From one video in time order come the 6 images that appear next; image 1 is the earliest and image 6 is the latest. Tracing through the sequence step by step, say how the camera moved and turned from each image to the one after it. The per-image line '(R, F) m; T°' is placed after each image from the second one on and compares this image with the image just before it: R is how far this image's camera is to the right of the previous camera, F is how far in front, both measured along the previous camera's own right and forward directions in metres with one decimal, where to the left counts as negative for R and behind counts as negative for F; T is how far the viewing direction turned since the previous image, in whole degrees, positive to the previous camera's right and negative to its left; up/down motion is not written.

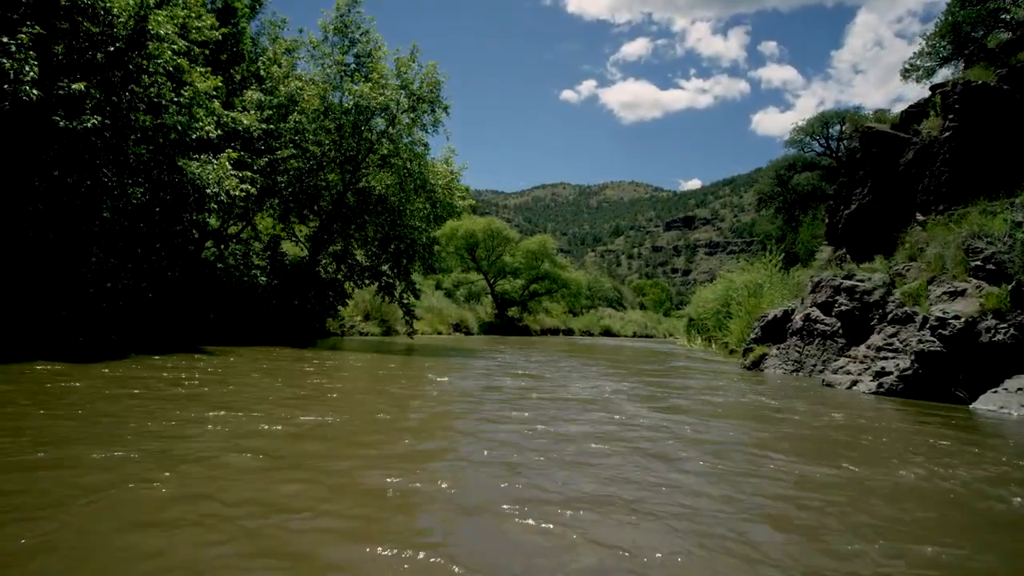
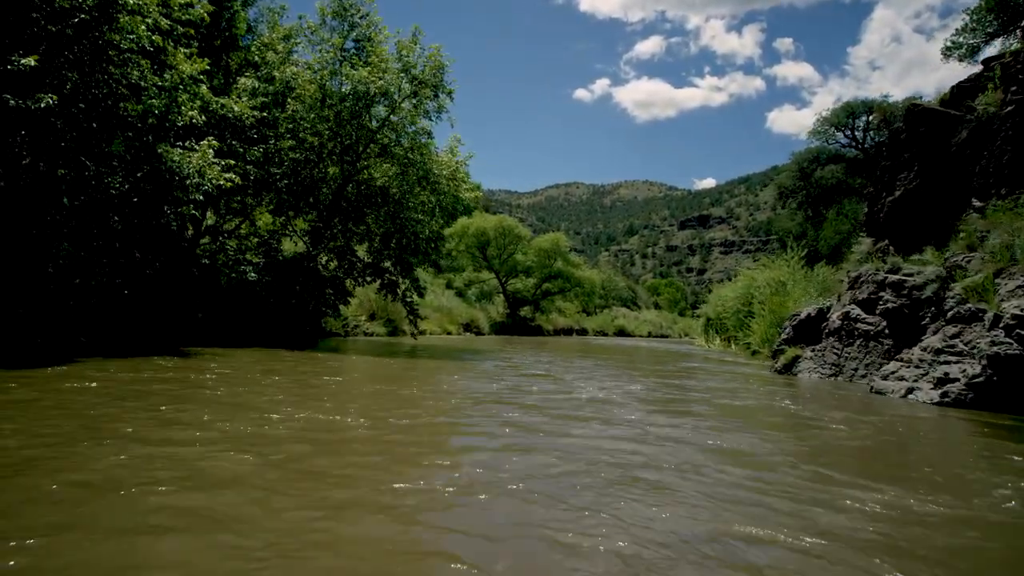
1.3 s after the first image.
(+0.1, +1.0) m; -1°
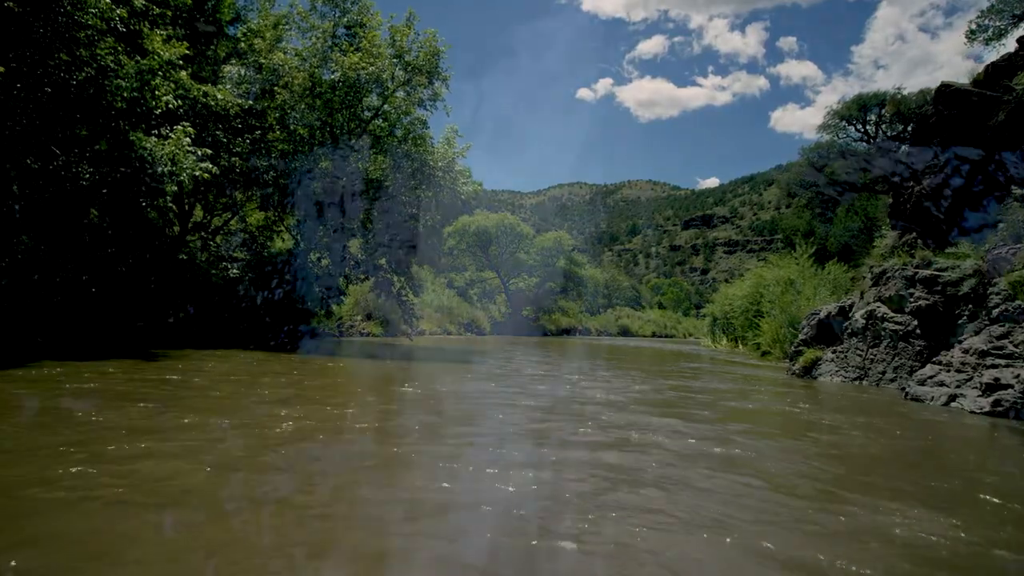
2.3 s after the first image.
(+0.1, +0.8) m; 0°
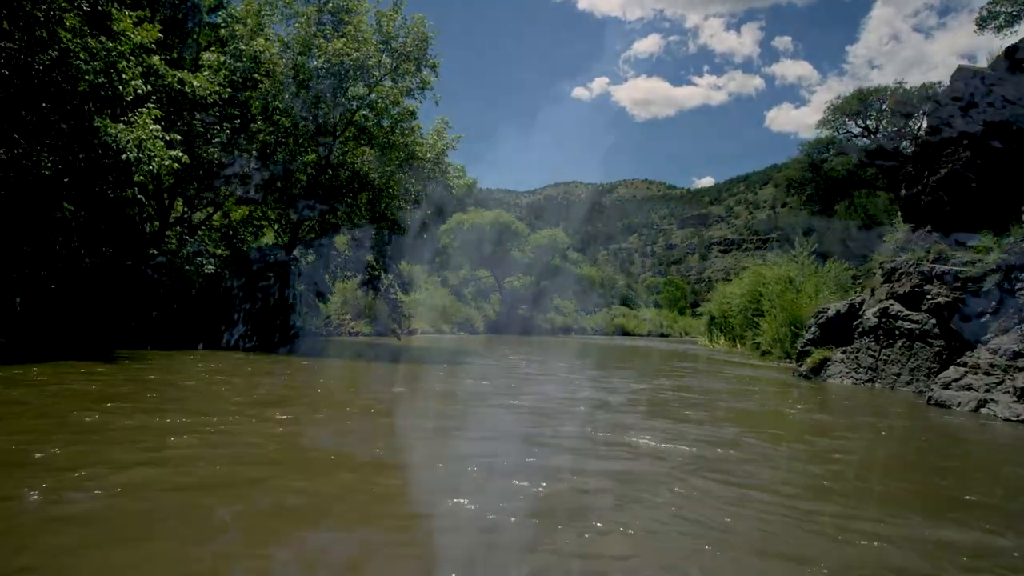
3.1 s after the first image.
(+0.1, +0.6) m; 0°
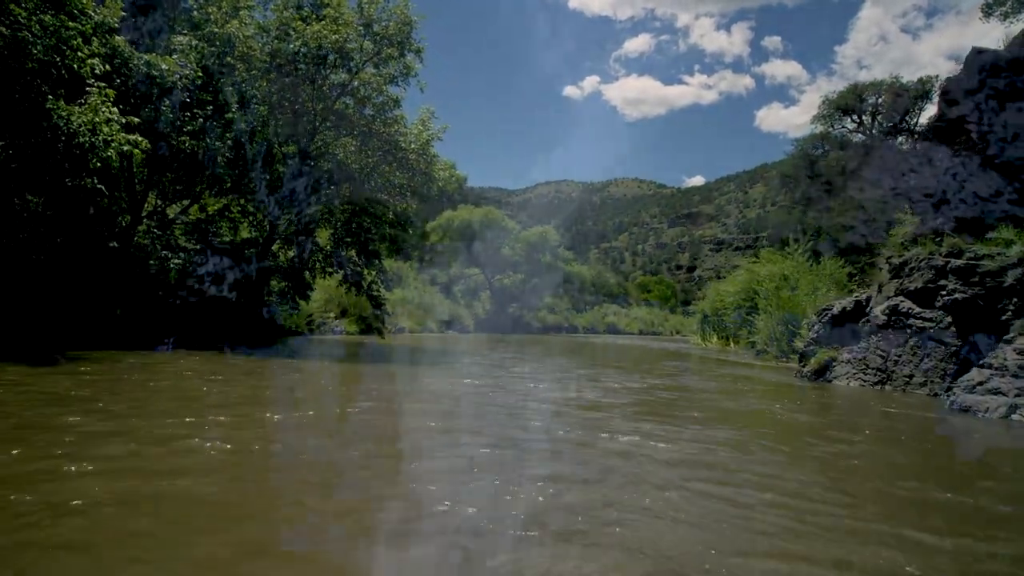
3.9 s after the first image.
(+0.1, +0.6) m; +1°
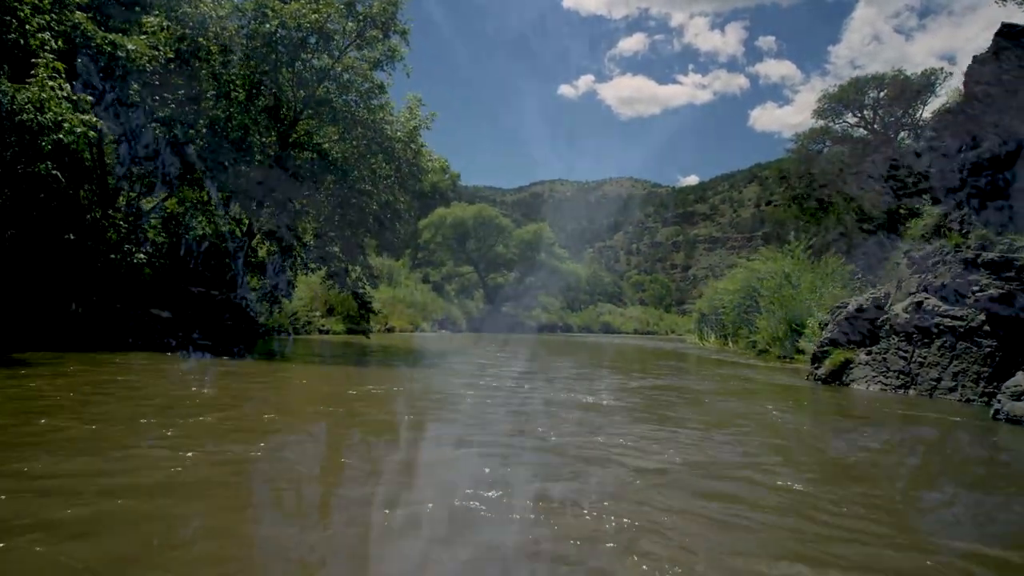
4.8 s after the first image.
(+0.1, +0.7) m; +1°
